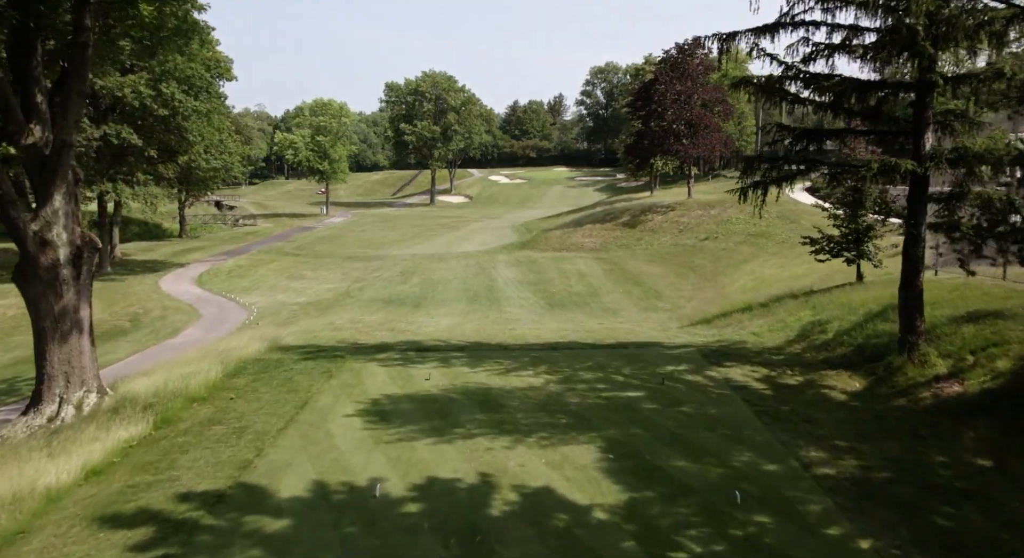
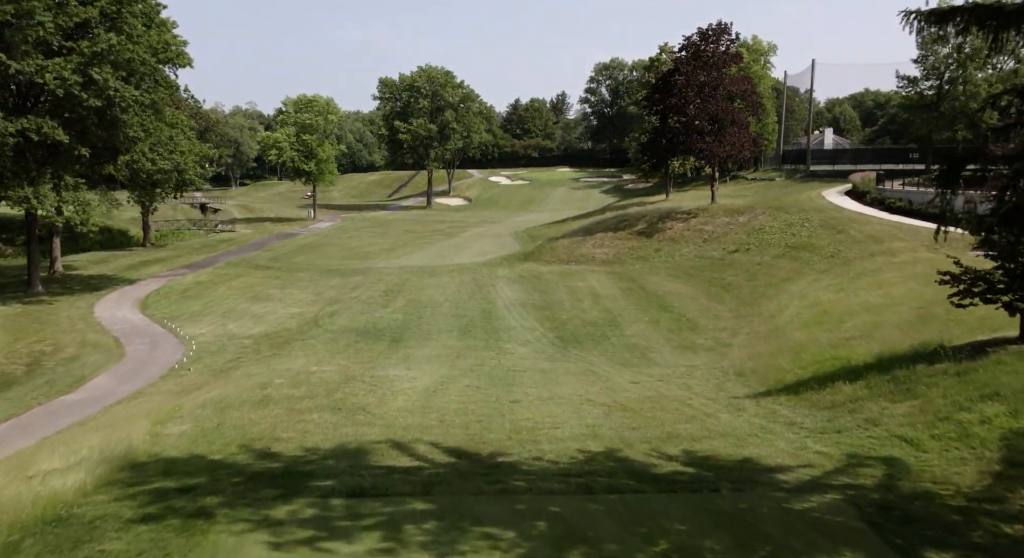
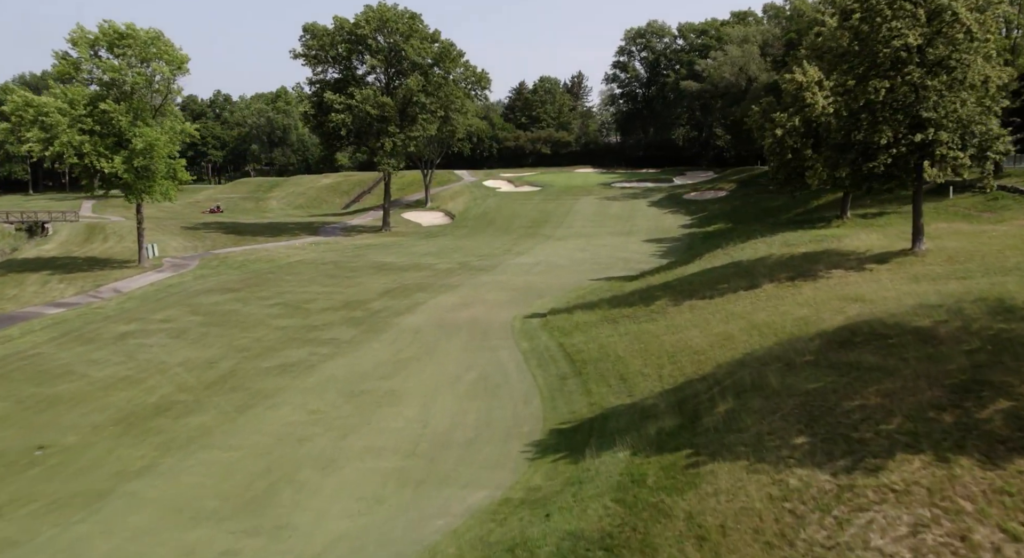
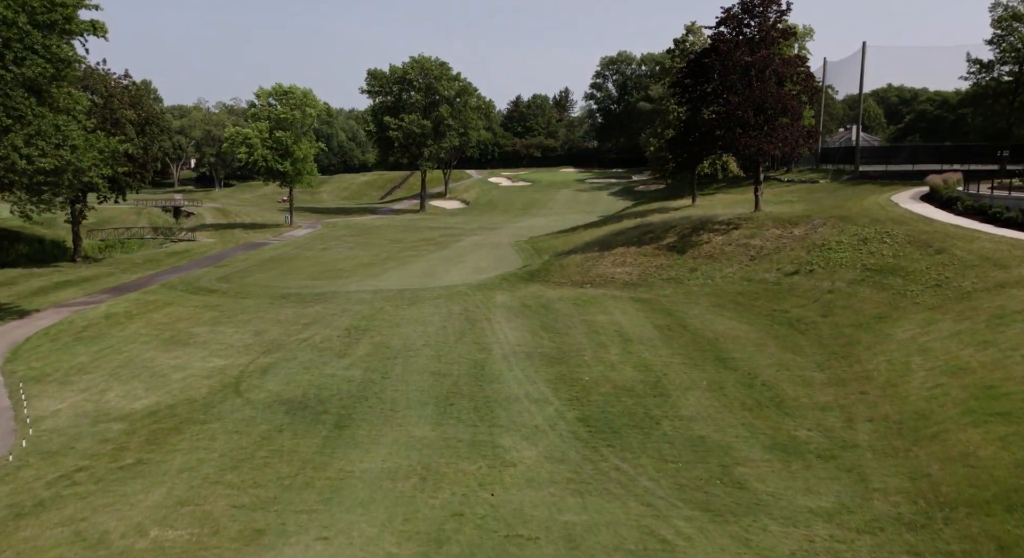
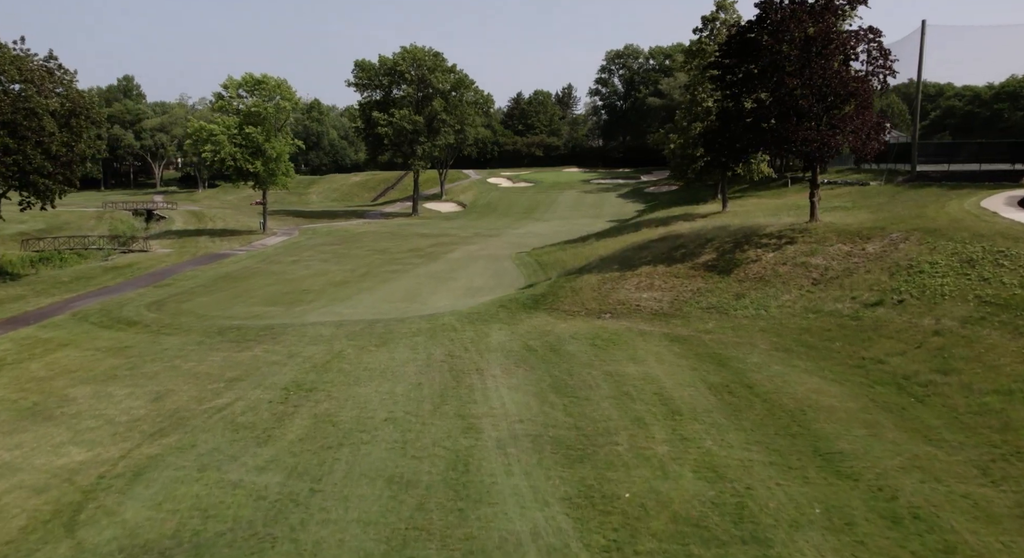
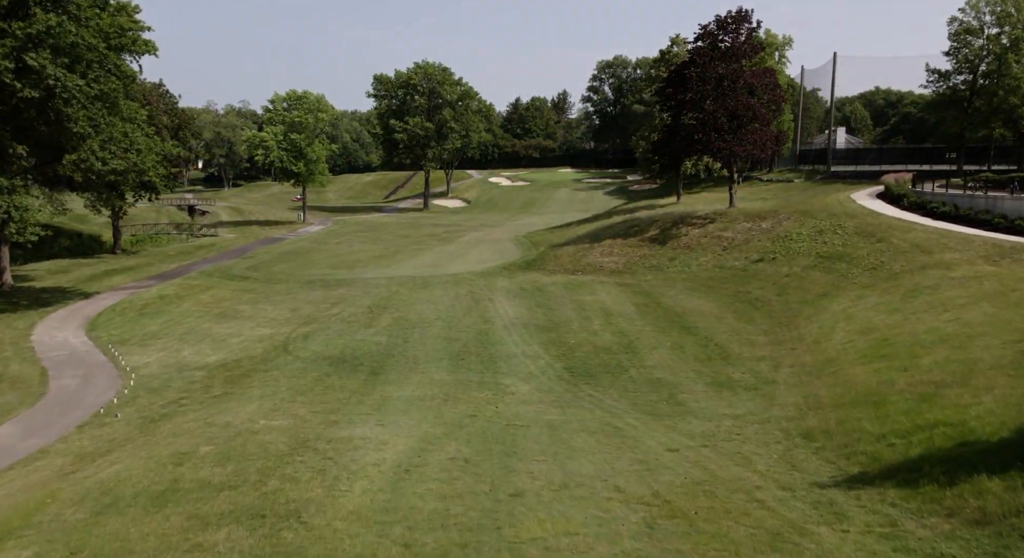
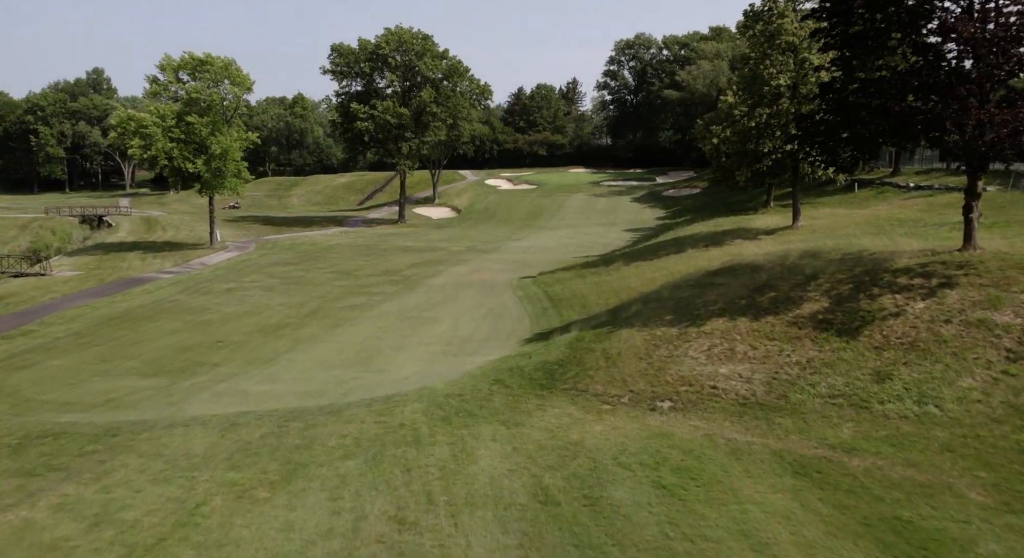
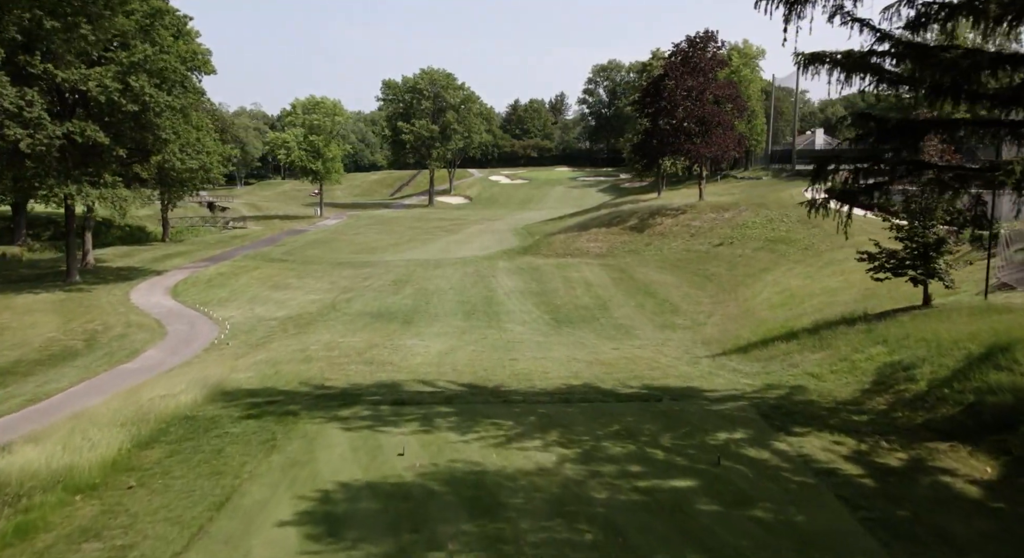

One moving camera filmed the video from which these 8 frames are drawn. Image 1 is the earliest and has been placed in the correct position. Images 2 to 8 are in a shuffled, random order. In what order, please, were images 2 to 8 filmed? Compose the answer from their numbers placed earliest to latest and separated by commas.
8, 2, 6, 4, 5, 7, 3
